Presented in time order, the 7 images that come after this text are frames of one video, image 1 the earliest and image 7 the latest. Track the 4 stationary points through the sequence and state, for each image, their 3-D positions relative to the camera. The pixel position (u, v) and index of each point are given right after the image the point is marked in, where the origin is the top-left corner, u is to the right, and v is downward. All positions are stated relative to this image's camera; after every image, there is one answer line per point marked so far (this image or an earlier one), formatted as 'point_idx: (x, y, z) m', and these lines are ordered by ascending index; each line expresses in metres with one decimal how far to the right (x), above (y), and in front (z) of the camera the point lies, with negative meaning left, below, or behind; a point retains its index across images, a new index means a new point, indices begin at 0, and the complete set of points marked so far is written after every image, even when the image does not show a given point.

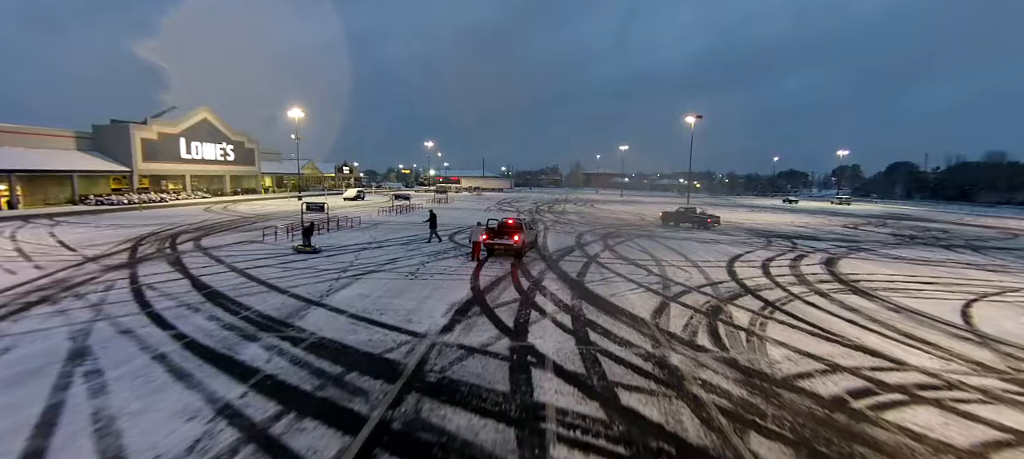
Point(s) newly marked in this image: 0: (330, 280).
0: (-6.2, -1.7, +13.1) m
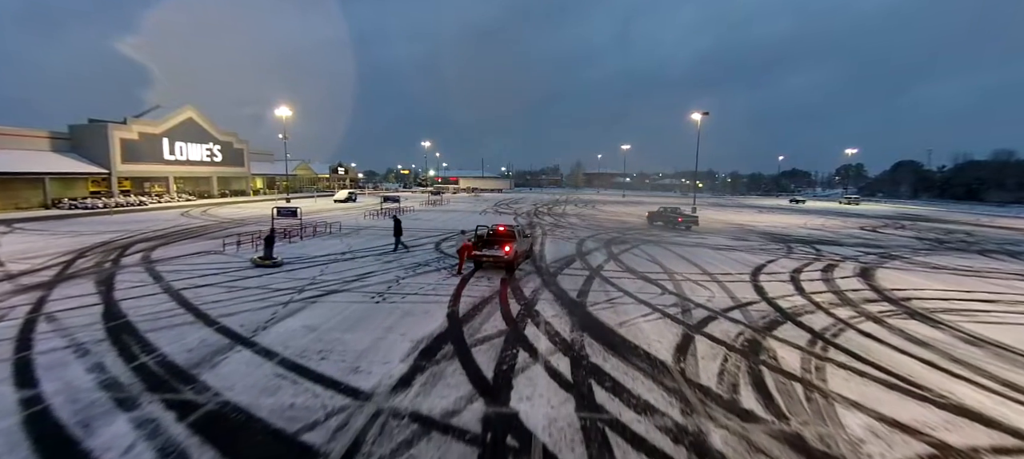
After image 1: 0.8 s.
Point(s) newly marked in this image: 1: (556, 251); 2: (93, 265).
0: (-6.5, -2.1, +10.8) m
1: (+2.2, -1.1, +19.8) m
2: (-16.4, -1.4, +15.4) m
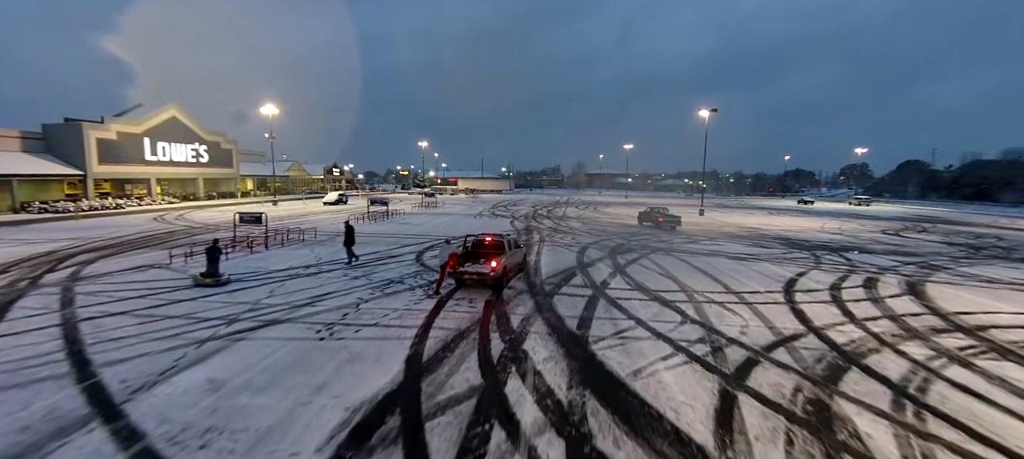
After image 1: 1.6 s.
0: (-6.9, -2.5, +8.4) m
1: (+1.8, -1.5, +17.4) m
2: (-16.8, -1.8, +13.0) m
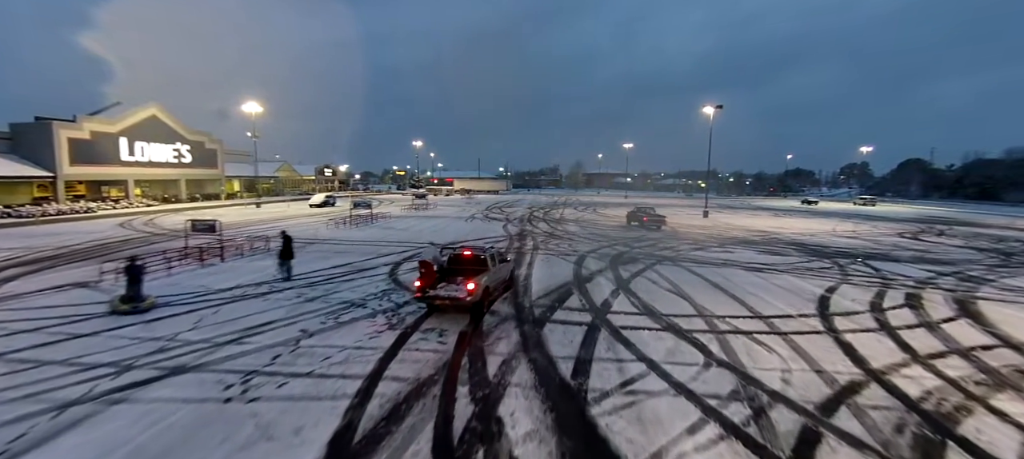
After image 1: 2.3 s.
0: (-7.4, -2.9, +6.2) m
1: (+1.3, -1.8, +15.2) m
2: (-17.3, -2.2, +10.7) m
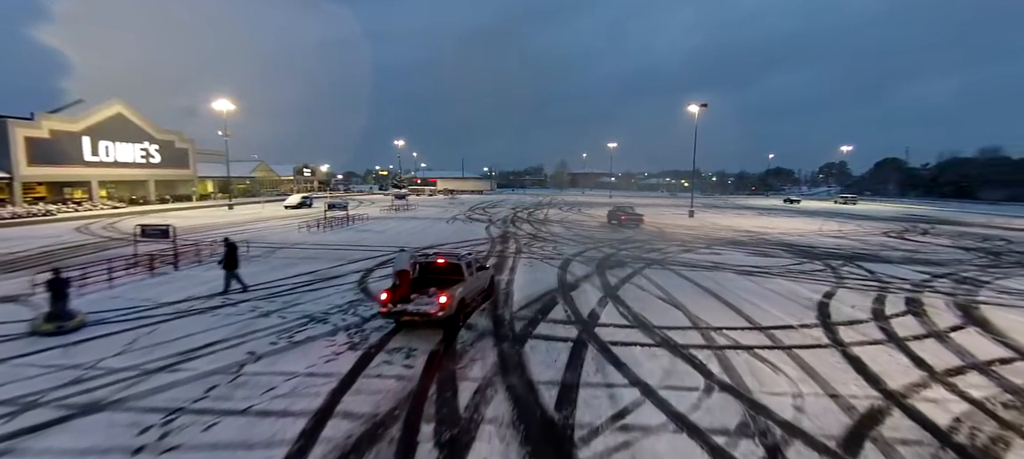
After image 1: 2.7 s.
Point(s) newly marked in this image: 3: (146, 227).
0: (-7.8, -3.1, +4.9) m
1: (+0.6, -2.0, +14.2) m
2: (-17.8, -2.5, +9.1) m
3: (-14.1, +0.1, +15.0) m
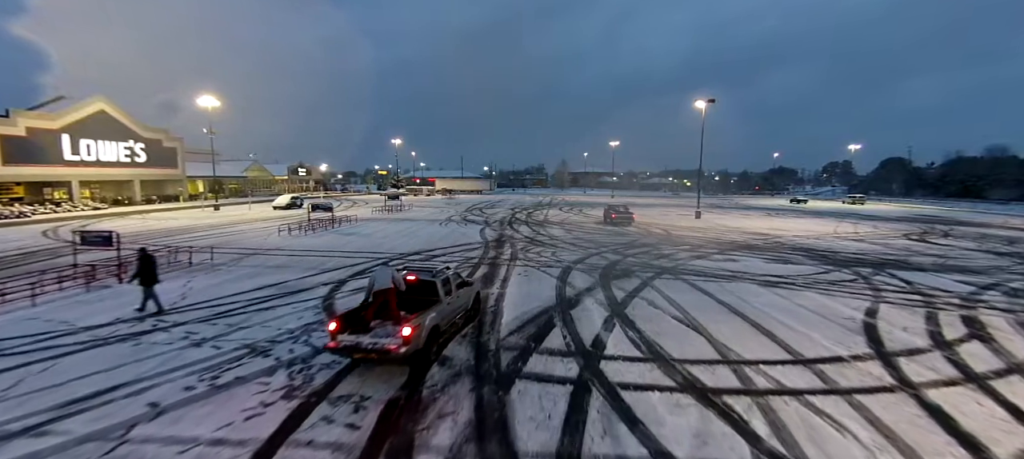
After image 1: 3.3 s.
0: (-8.1, -3.3, +3.0) m
1: (+0.3, -2.2, +12.3) m
2: (-18.1, -2.7, +7.3) m
3: (-14.4, -0.1, +13.2) m
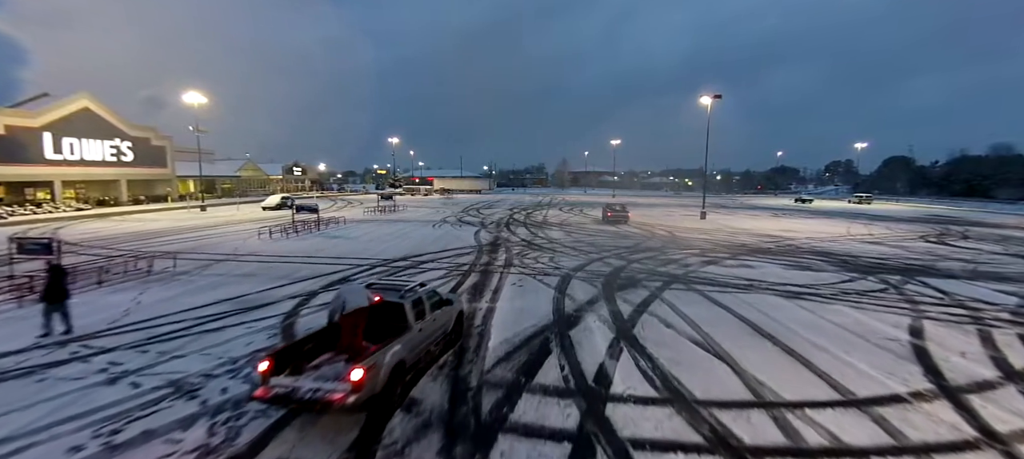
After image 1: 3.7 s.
0: (-8.3, -3.5, +1.5) m
1: (+0.1, -2.4, +10.7) m
2: (-18.4, -2.9, +5.7) m
3: (-14.6, -0.3, +11.6) m
